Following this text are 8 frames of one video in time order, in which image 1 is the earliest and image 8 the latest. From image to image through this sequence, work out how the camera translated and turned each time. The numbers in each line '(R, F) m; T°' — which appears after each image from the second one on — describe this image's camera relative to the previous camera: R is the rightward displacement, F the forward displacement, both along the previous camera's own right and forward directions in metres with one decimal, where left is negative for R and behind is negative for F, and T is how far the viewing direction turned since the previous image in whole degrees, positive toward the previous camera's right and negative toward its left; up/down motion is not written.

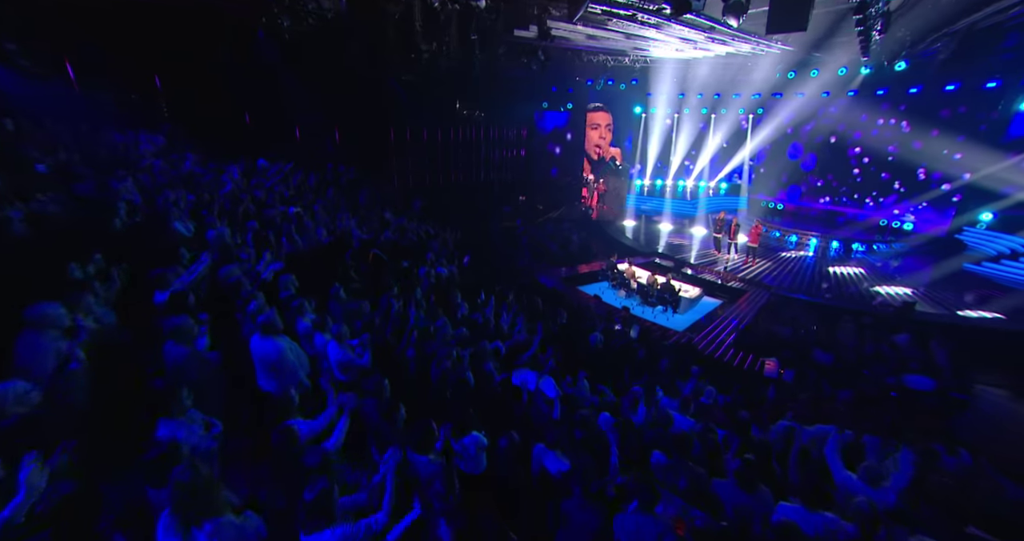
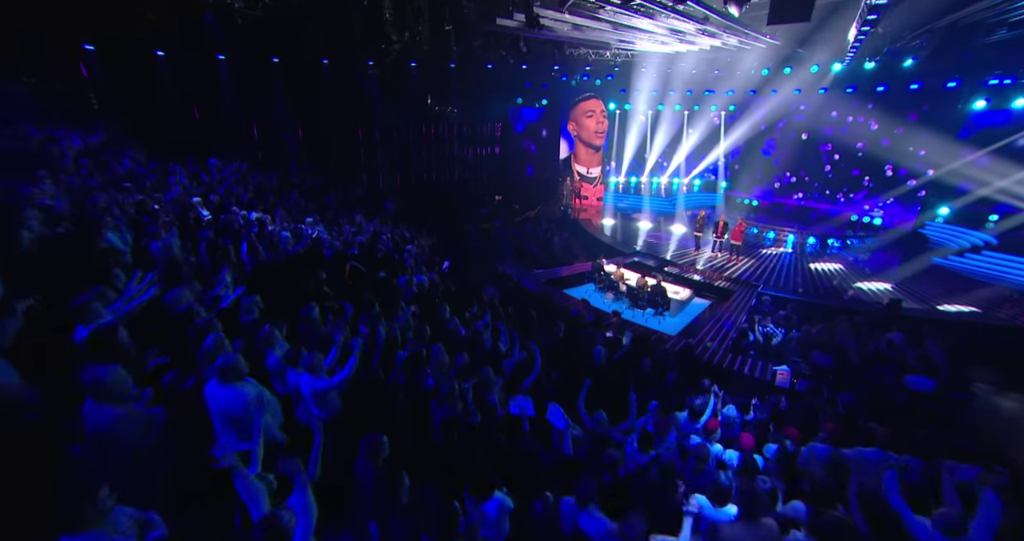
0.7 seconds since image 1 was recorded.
(-0.3, +0.6) m; +4°
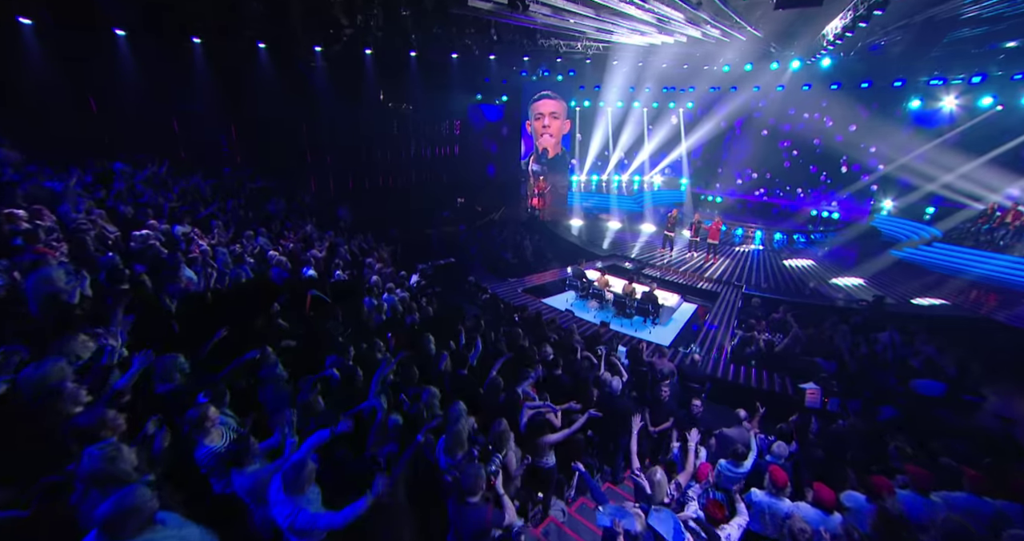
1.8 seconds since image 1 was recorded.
(-0.5, +0.9) m; +6°
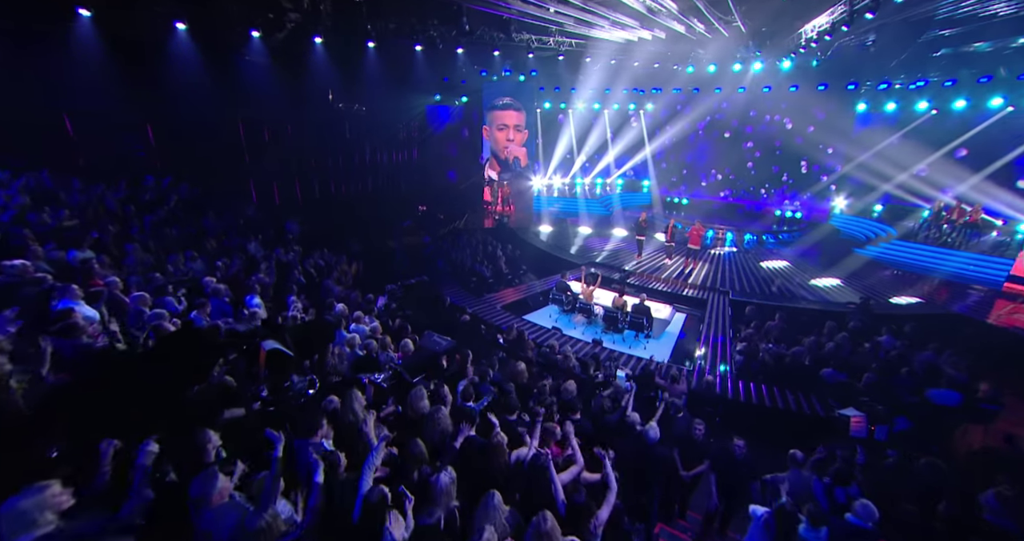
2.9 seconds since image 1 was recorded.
(-0.5, +0.9) m; +6°
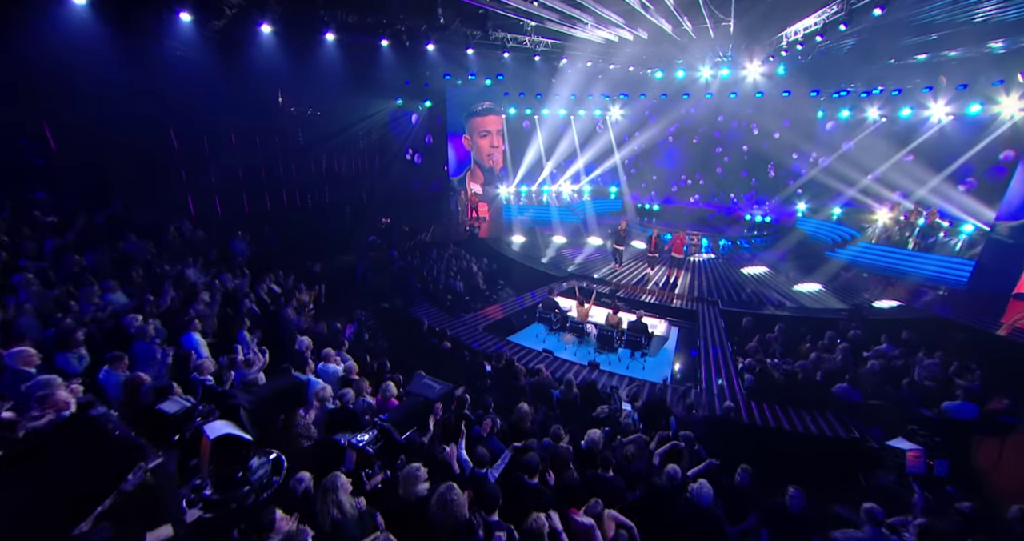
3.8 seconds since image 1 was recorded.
(-0.5, +0.8) m; +6°
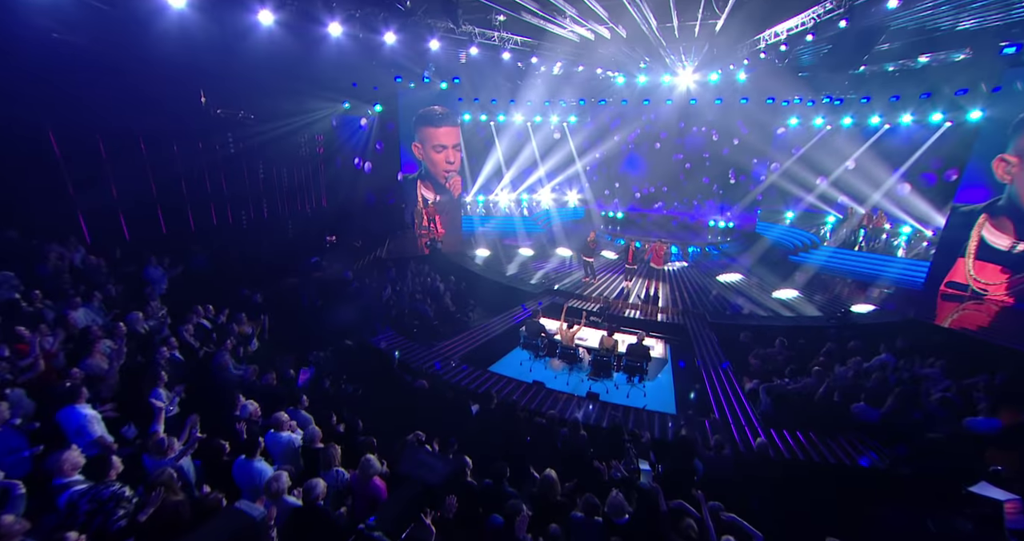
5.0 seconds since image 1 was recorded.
(-0.6, +1.1) m; +7°
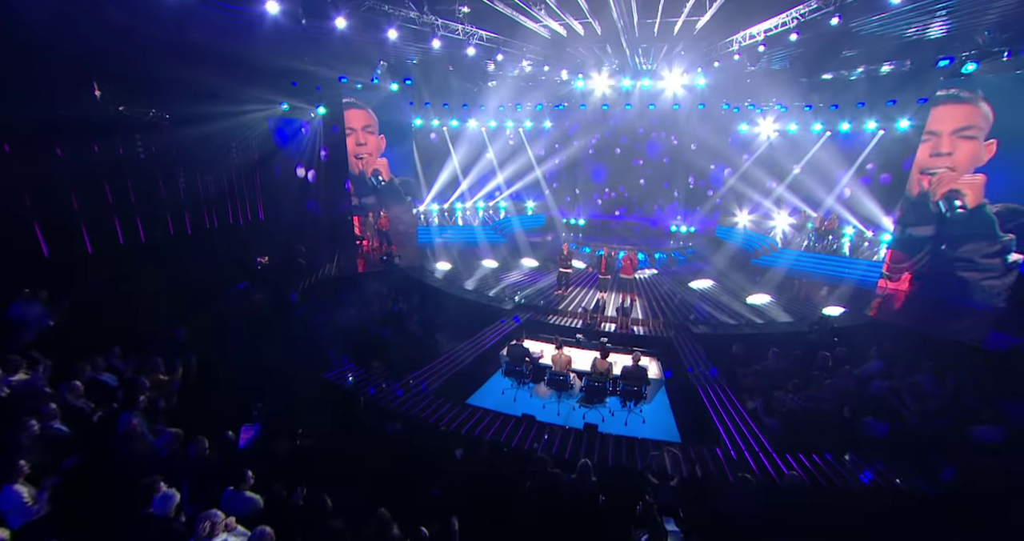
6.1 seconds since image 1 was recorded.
(-0.5, +0.9) m; +7°
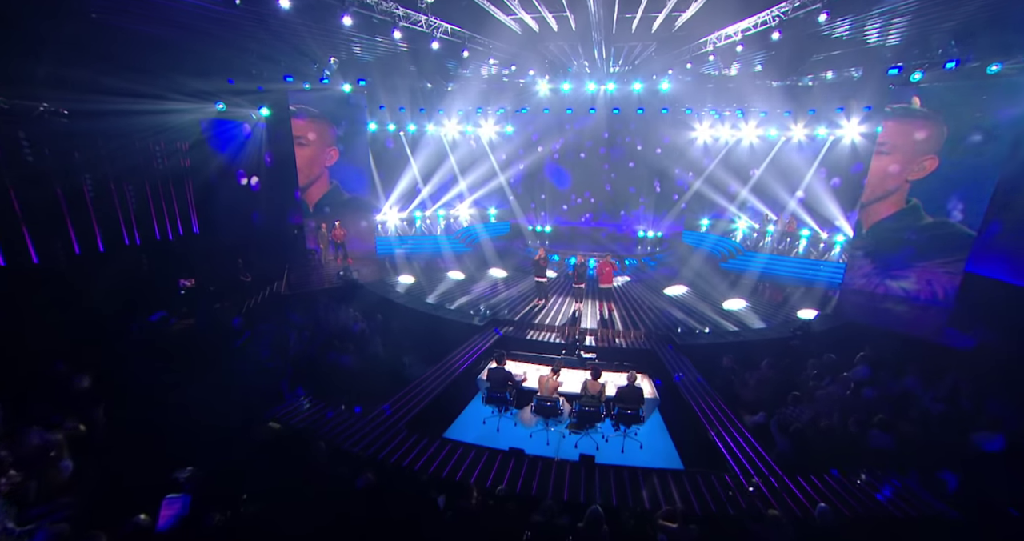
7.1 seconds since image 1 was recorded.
(-0.3, +0.7) m; +6°
